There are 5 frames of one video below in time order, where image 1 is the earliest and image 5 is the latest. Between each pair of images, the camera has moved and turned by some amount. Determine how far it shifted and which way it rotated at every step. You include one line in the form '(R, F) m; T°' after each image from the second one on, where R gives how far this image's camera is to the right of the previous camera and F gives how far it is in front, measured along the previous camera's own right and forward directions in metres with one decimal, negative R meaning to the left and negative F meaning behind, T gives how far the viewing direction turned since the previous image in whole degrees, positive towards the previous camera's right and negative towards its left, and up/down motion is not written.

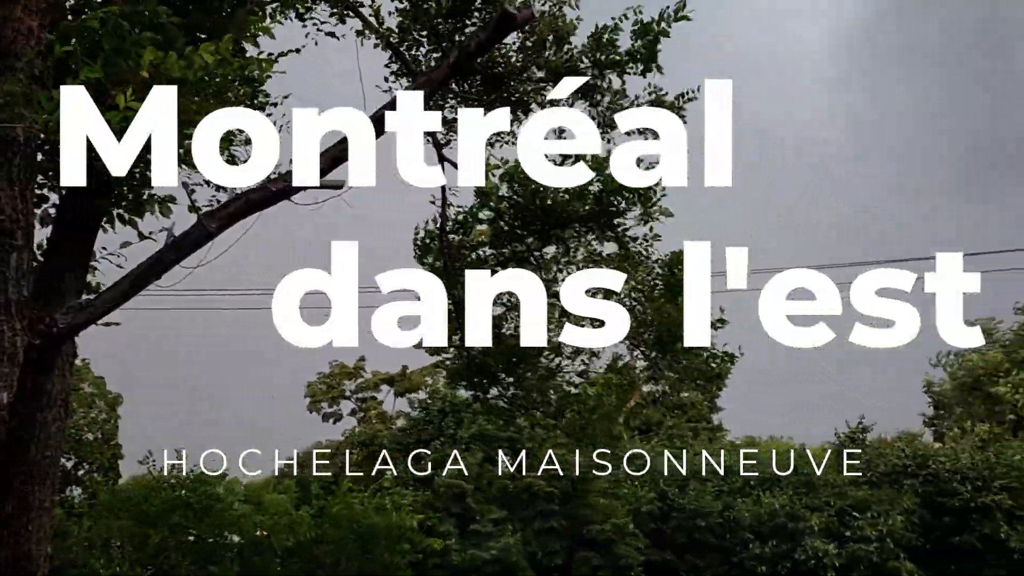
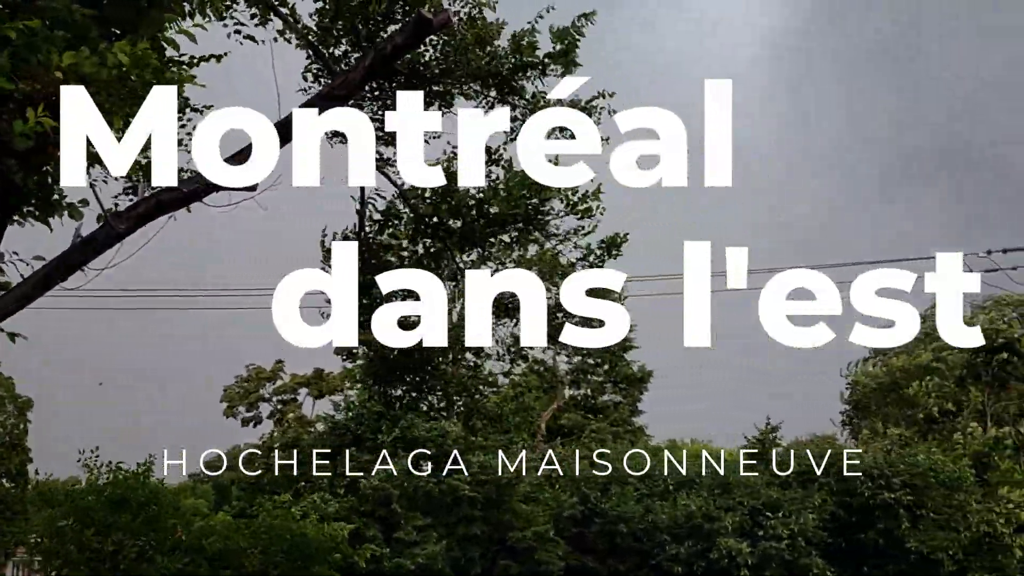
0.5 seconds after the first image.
(+1.2, -0.2) m; -7°
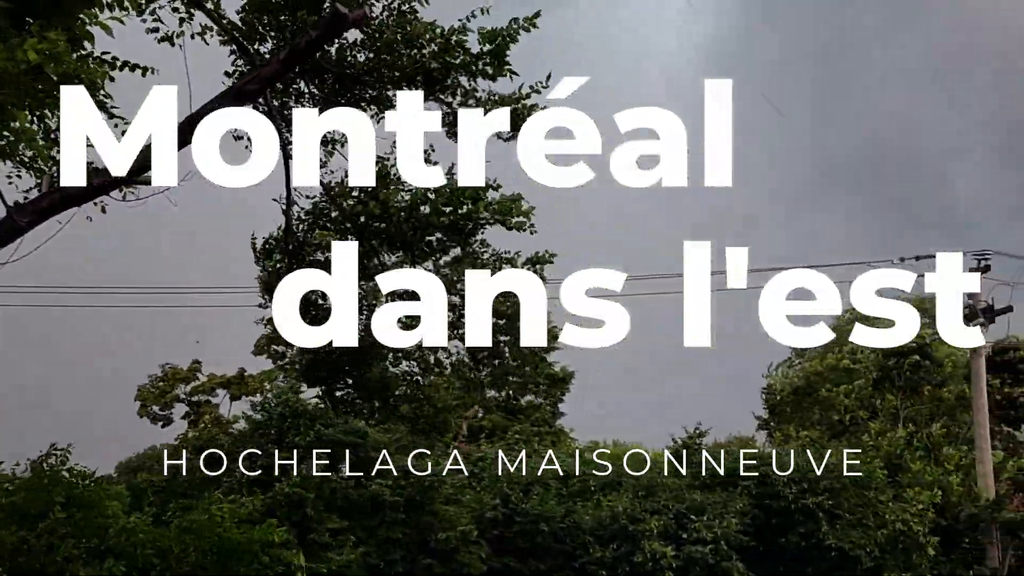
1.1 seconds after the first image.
(+0.5, 0.0) m; -1°
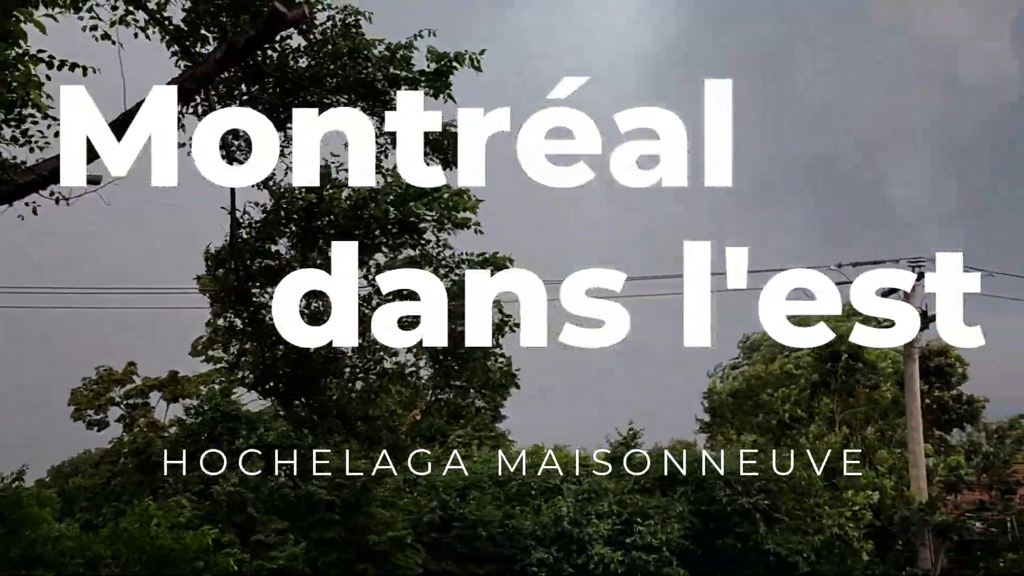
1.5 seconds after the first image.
(+0.4, 0.0) m; -1°
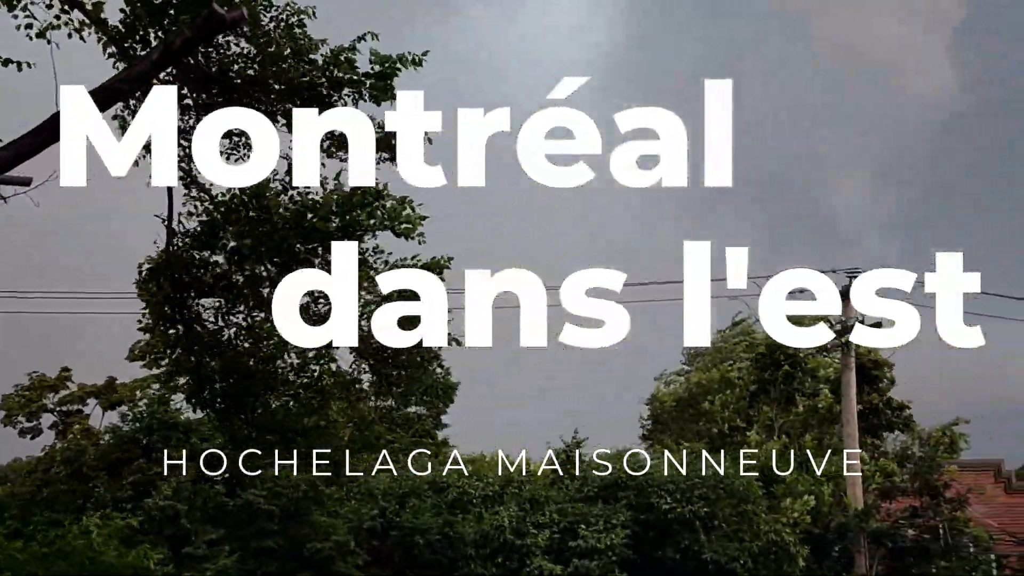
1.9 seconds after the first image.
(+0.4, 0.0) m; -1°
